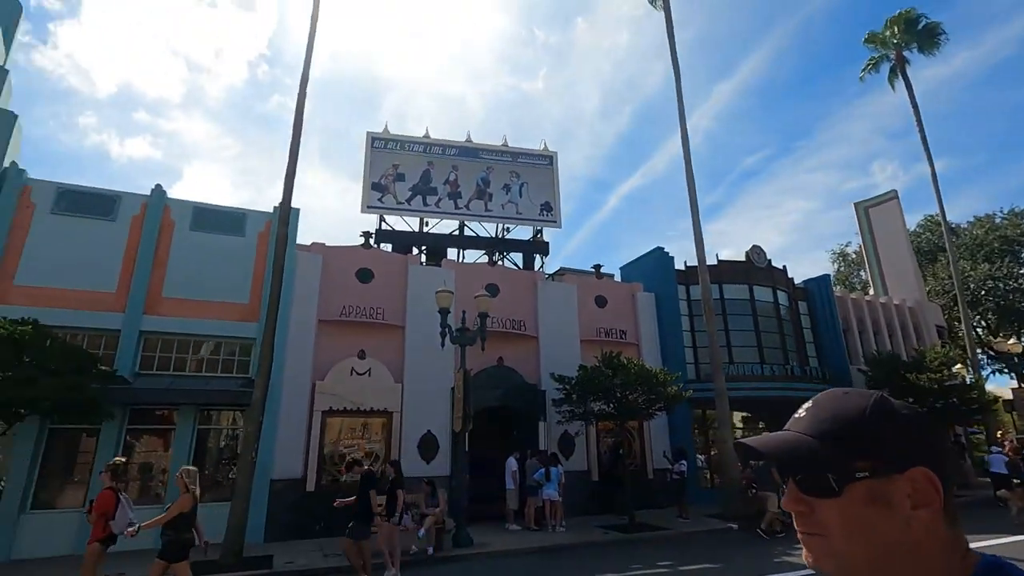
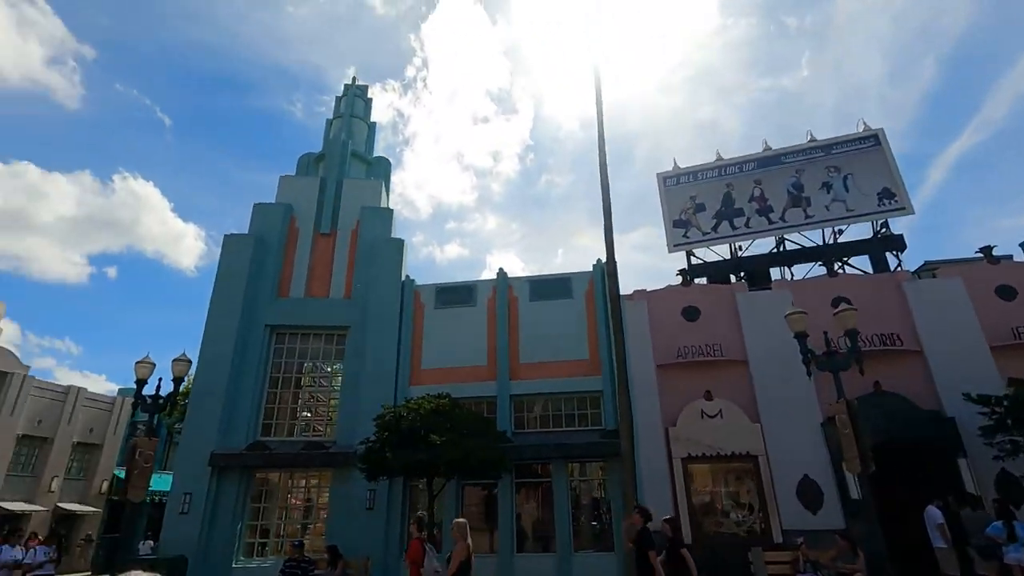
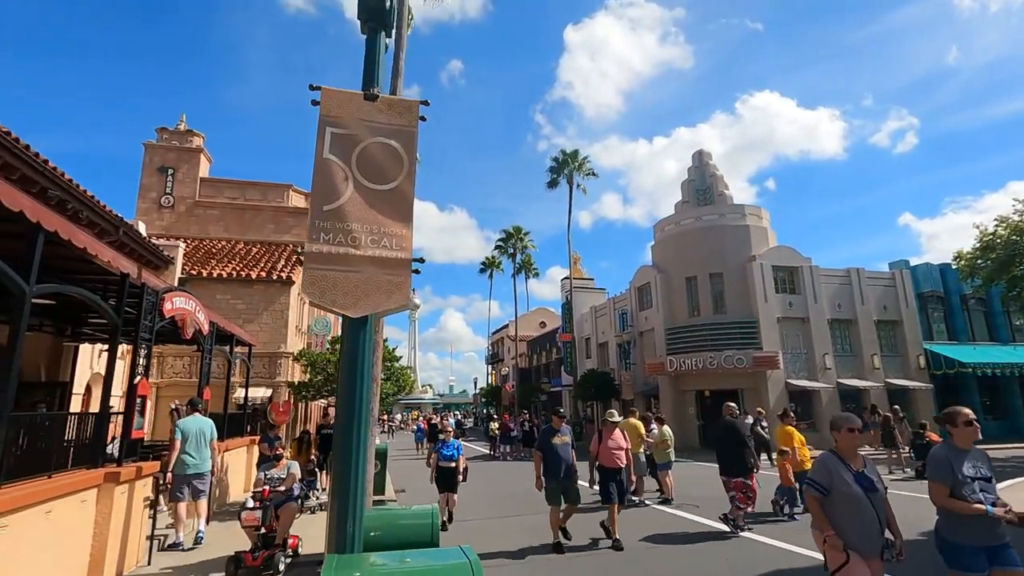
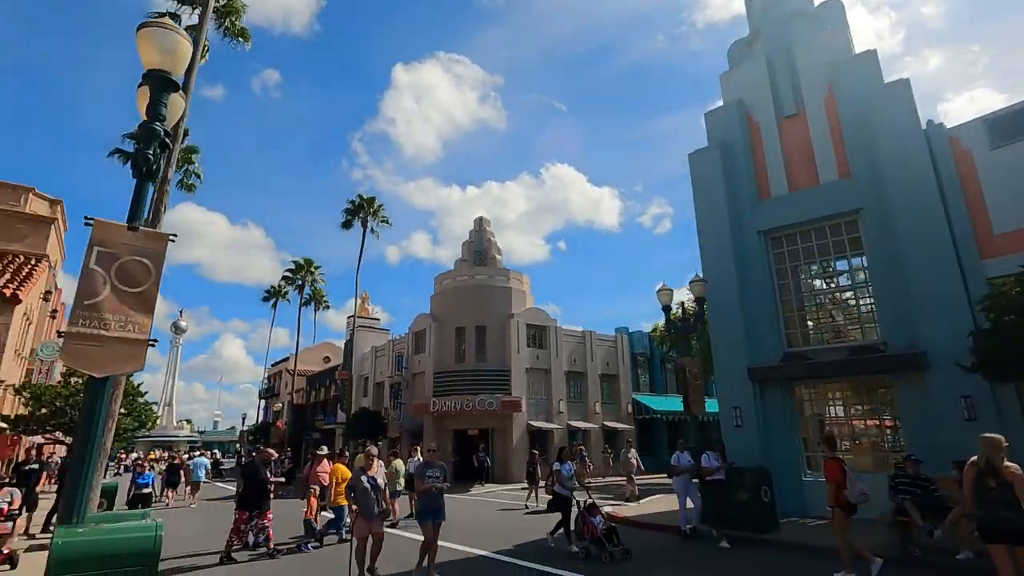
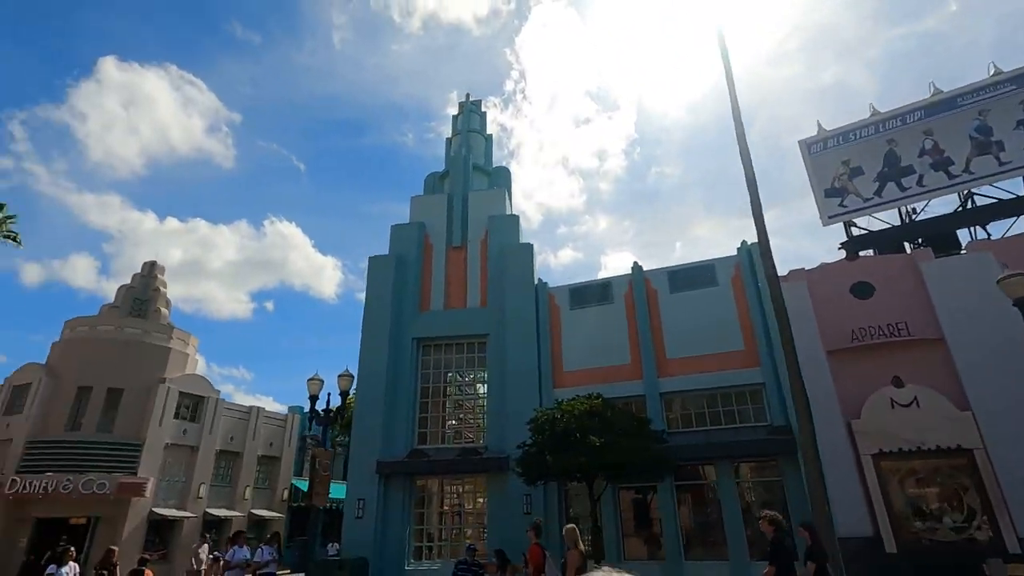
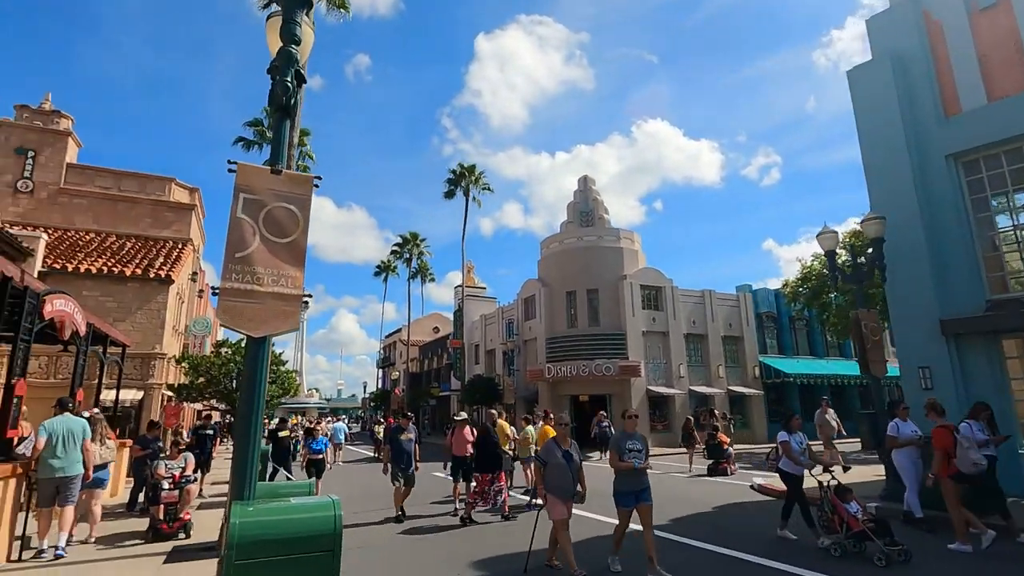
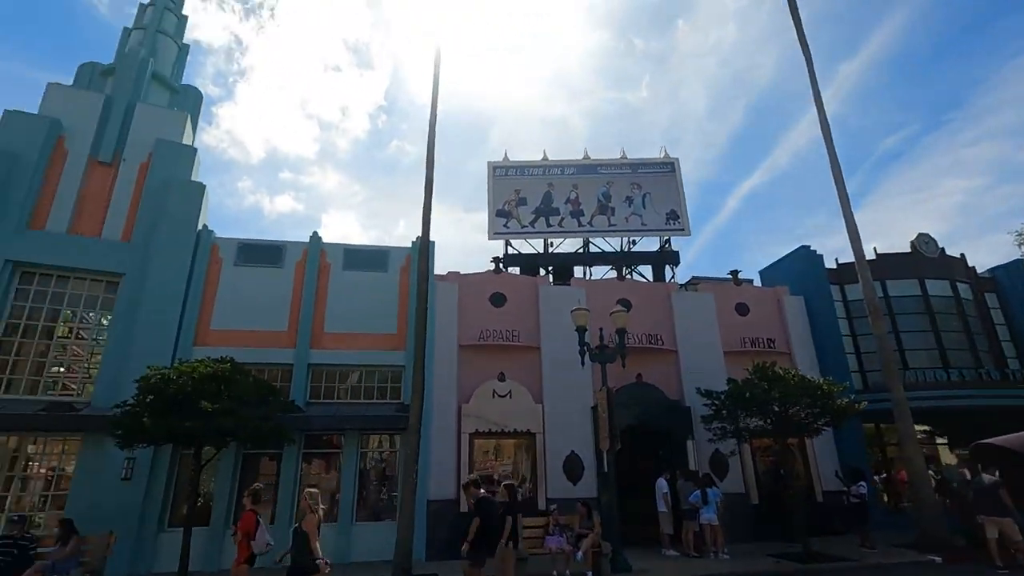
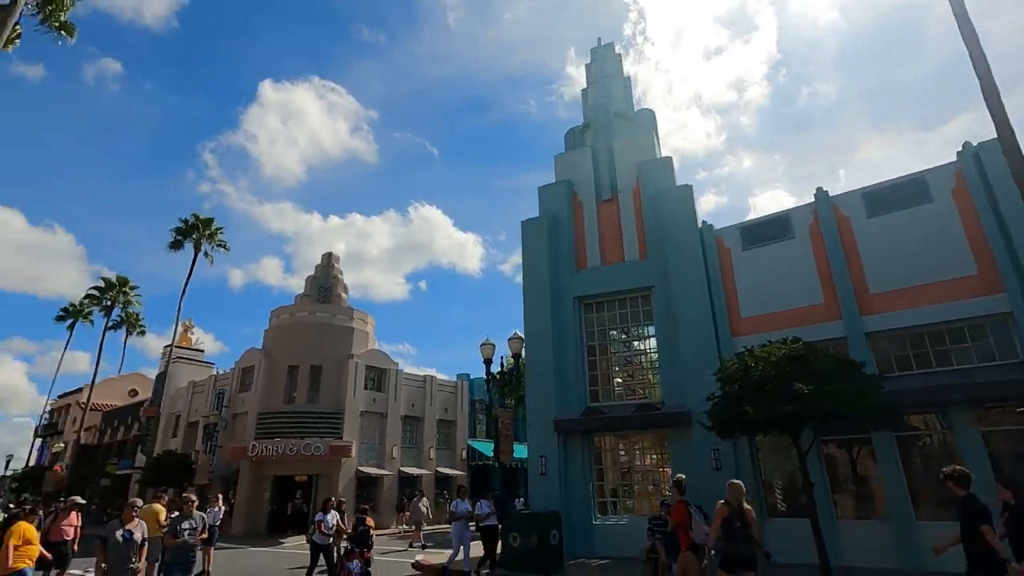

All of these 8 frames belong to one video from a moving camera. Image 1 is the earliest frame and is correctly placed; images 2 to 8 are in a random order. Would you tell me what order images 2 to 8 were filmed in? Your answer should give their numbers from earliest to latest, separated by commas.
7, 2, 5, 8, 4, 6, 3
